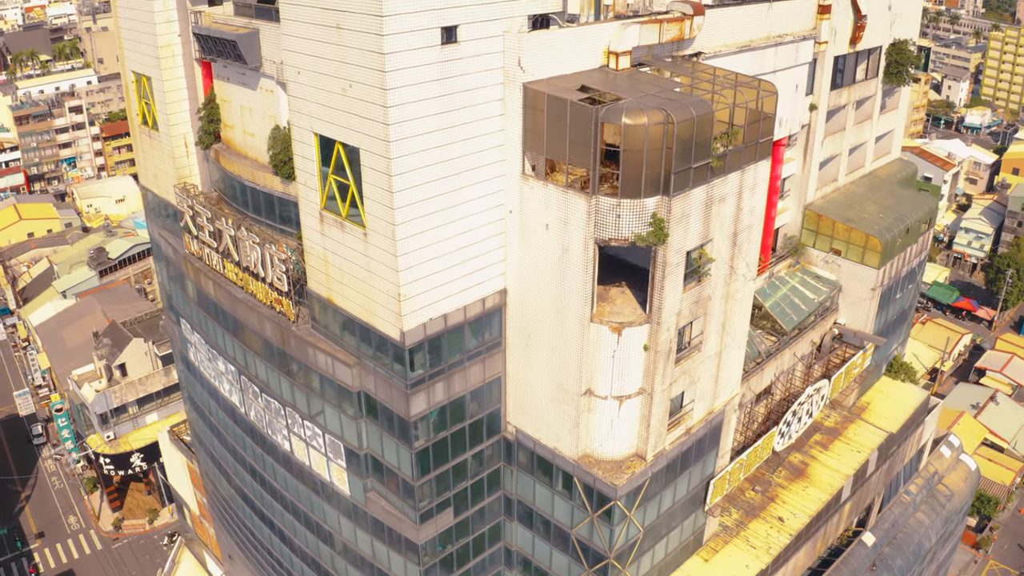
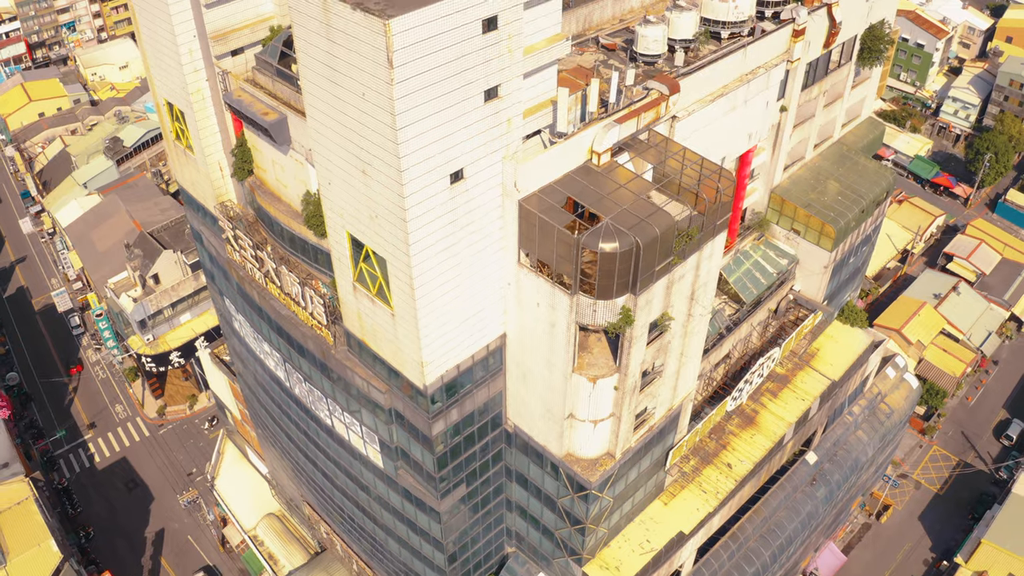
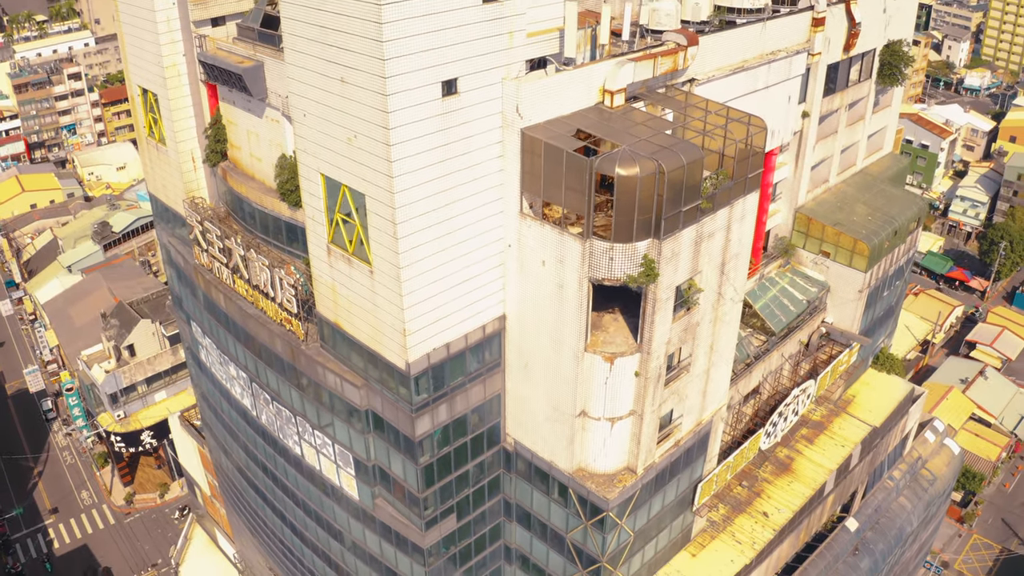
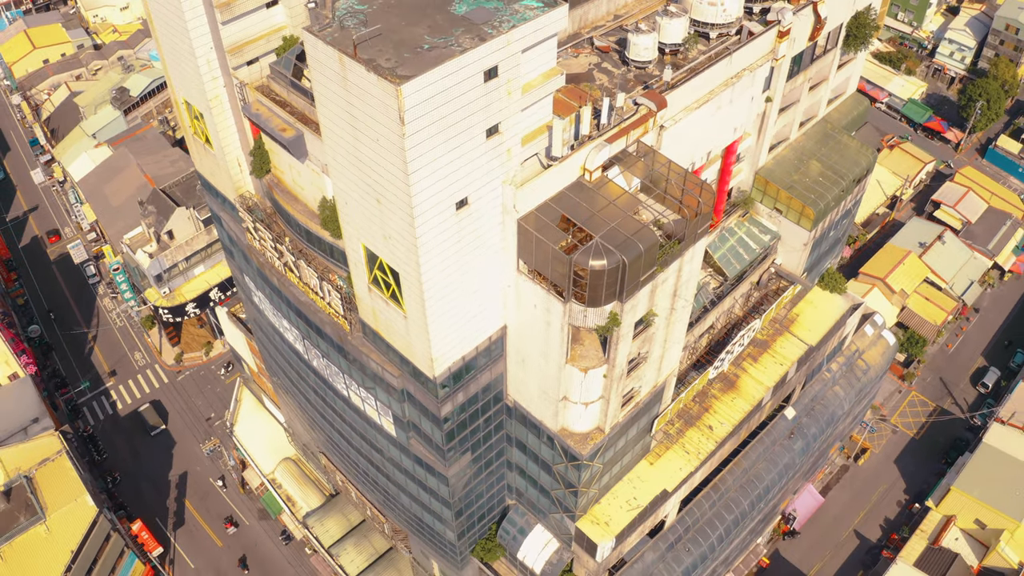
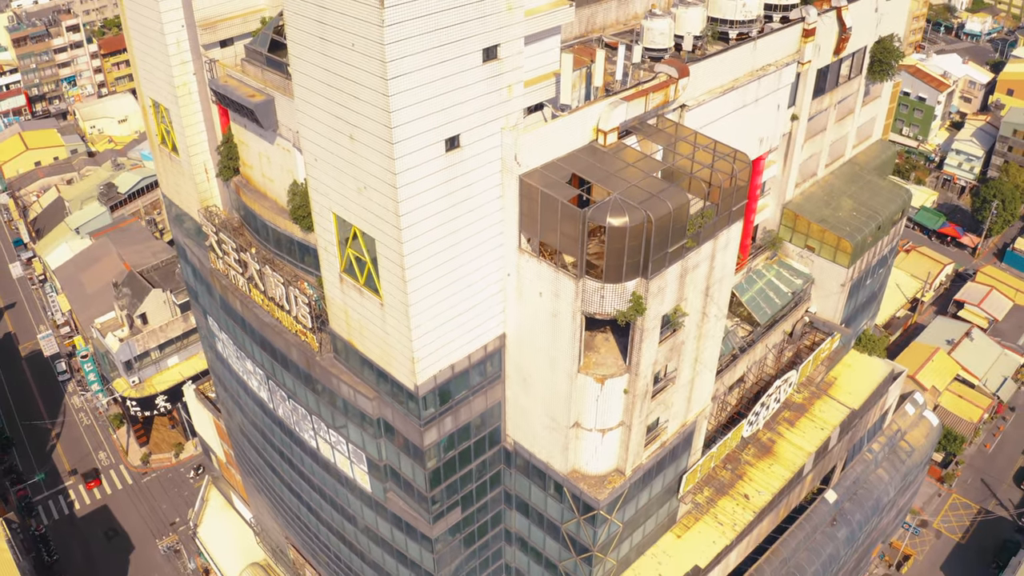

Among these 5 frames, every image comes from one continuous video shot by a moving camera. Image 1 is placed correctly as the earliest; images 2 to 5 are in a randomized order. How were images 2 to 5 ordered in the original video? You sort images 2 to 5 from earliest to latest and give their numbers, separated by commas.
3, 5, 2, 4
